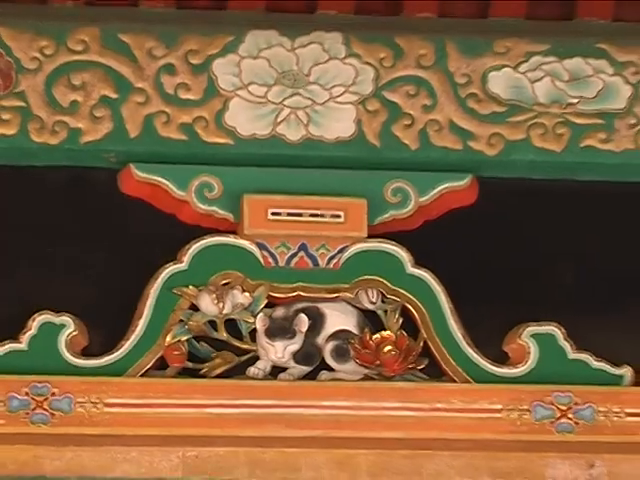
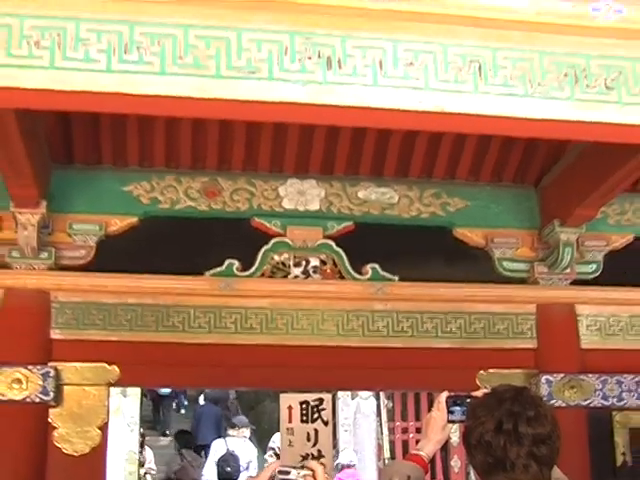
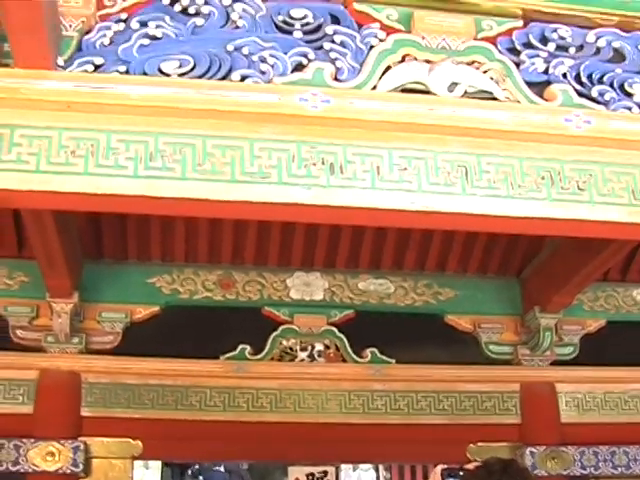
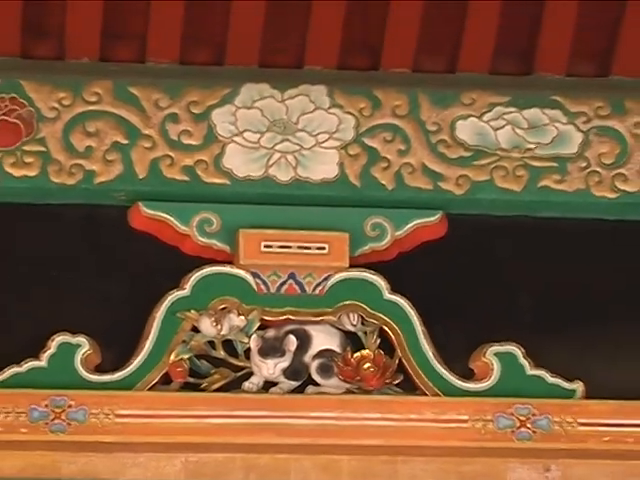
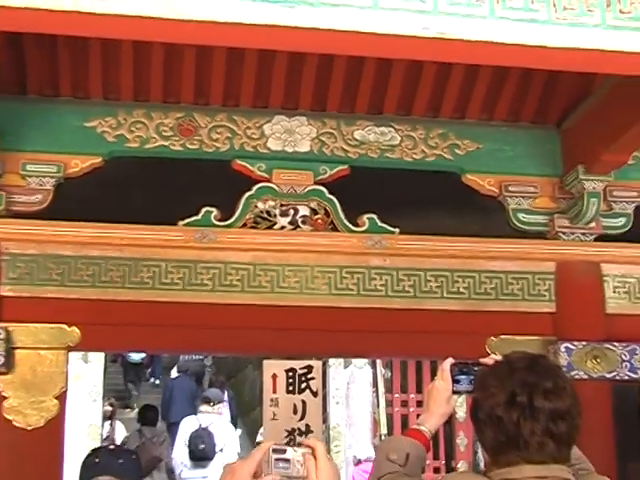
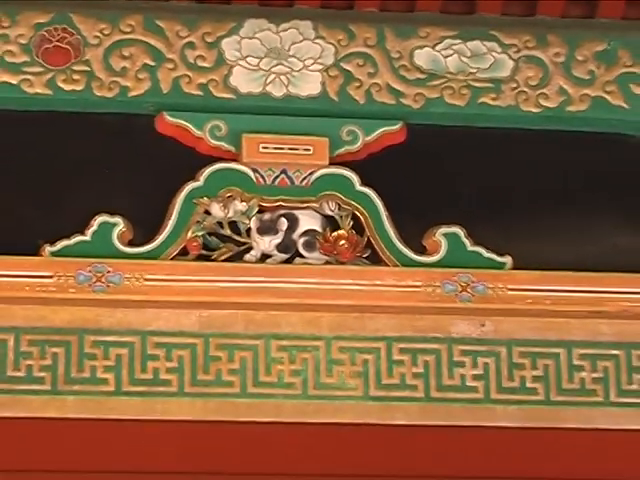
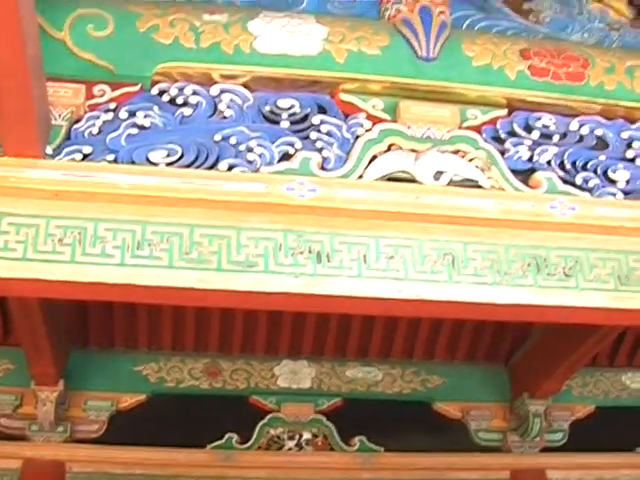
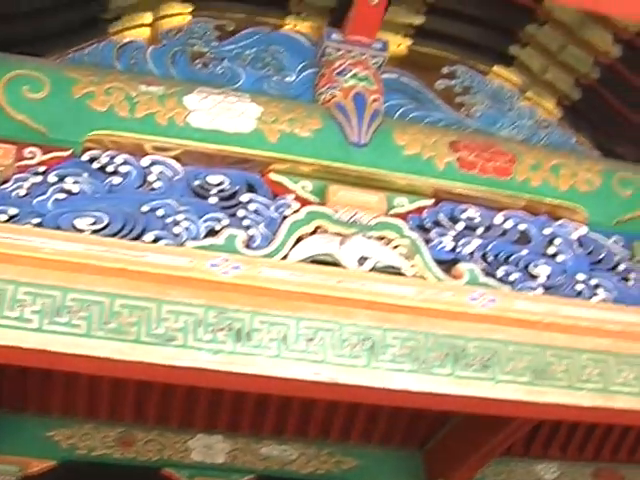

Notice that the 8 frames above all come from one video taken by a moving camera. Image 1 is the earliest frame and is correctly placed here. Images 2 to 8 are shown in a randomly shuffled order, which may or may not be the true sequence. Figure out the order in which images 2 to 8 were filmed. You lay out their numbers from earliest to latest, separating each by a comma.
4, 6, 5, 2, 3, 7, 8
